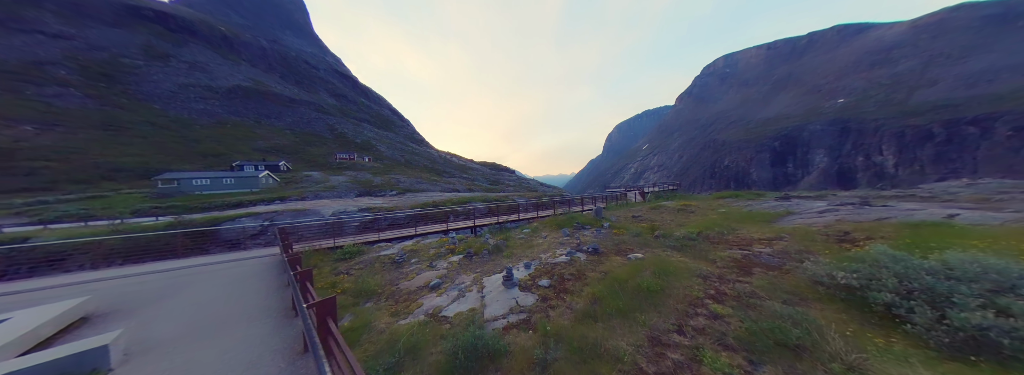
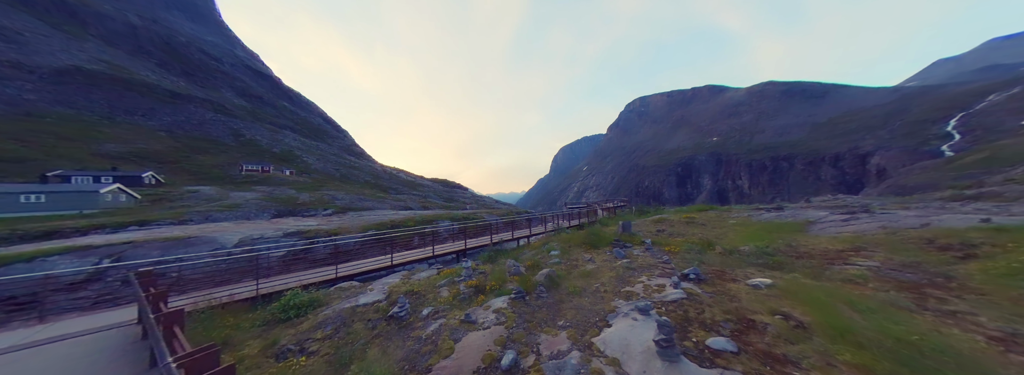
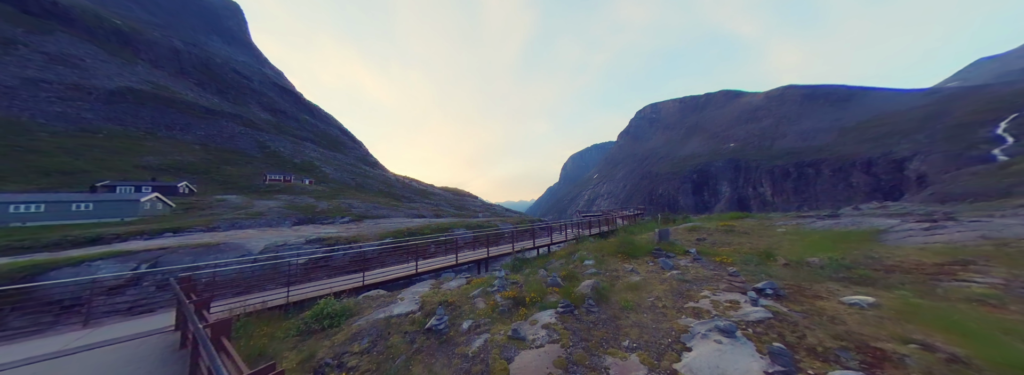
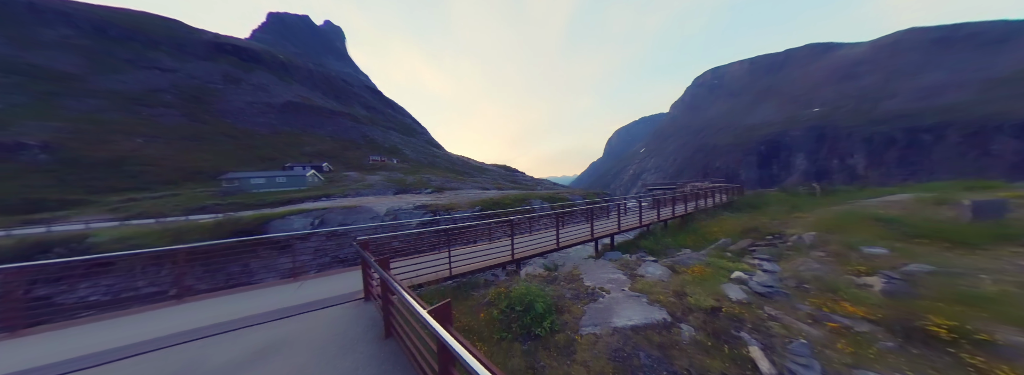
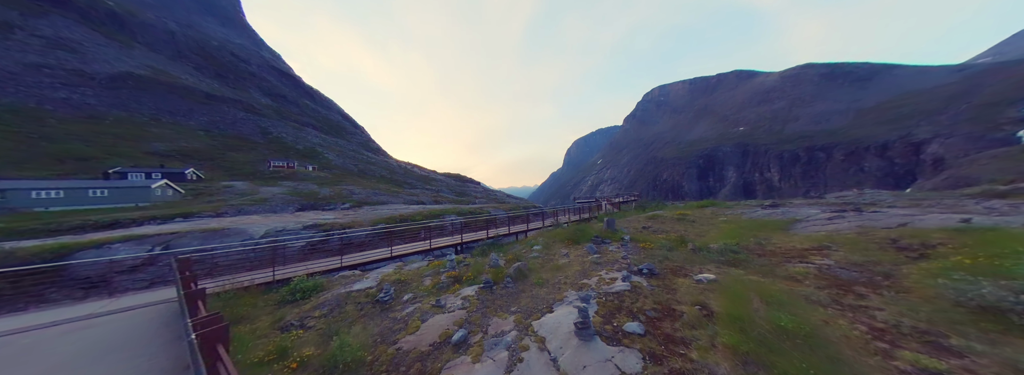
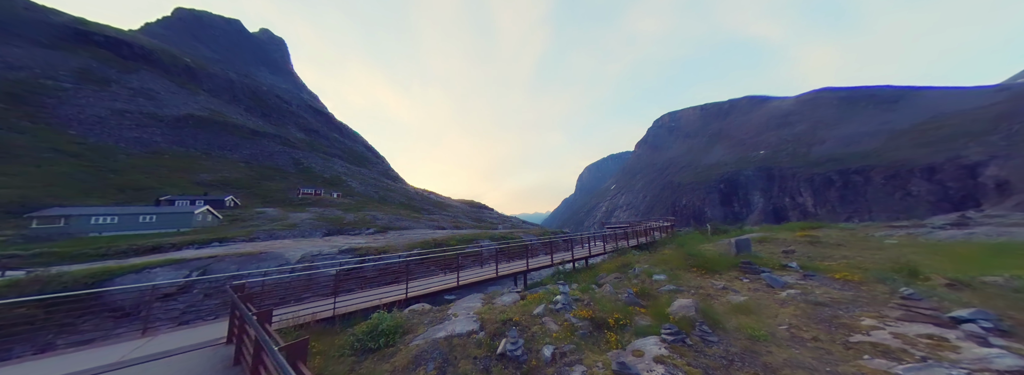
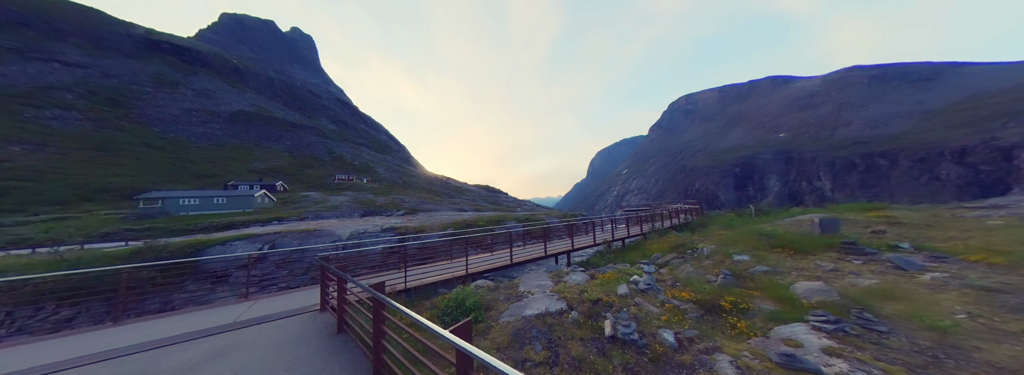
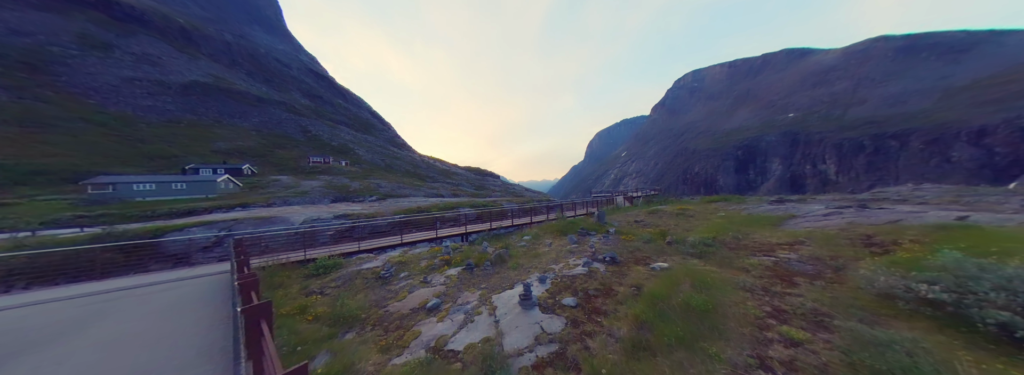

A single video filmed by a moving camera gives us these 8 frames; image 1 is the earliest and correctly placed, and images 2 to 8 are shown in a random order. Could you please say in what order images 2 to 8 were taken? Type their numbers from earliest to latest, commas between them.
8, 5, 2, 3, 6, 7, 4
